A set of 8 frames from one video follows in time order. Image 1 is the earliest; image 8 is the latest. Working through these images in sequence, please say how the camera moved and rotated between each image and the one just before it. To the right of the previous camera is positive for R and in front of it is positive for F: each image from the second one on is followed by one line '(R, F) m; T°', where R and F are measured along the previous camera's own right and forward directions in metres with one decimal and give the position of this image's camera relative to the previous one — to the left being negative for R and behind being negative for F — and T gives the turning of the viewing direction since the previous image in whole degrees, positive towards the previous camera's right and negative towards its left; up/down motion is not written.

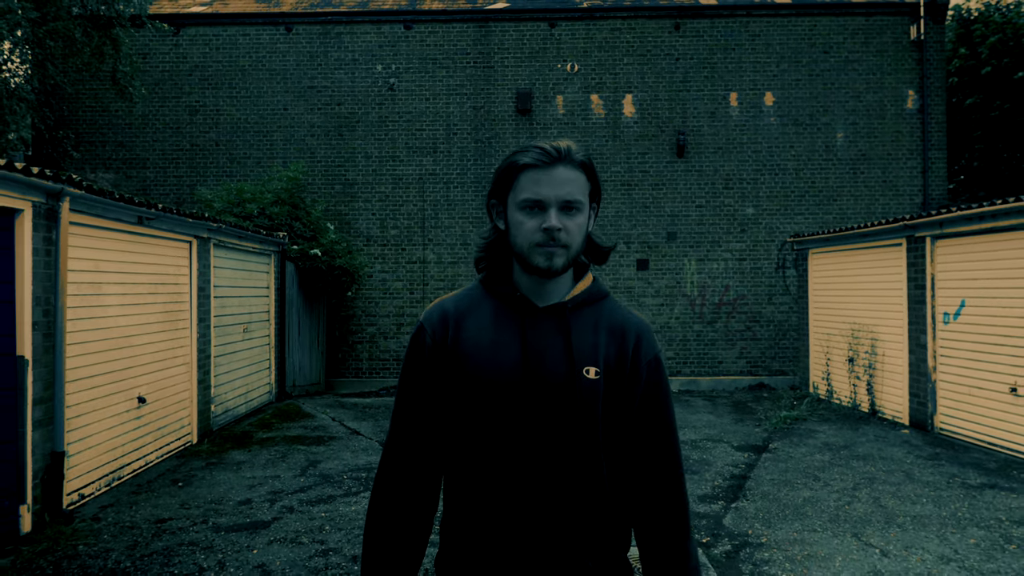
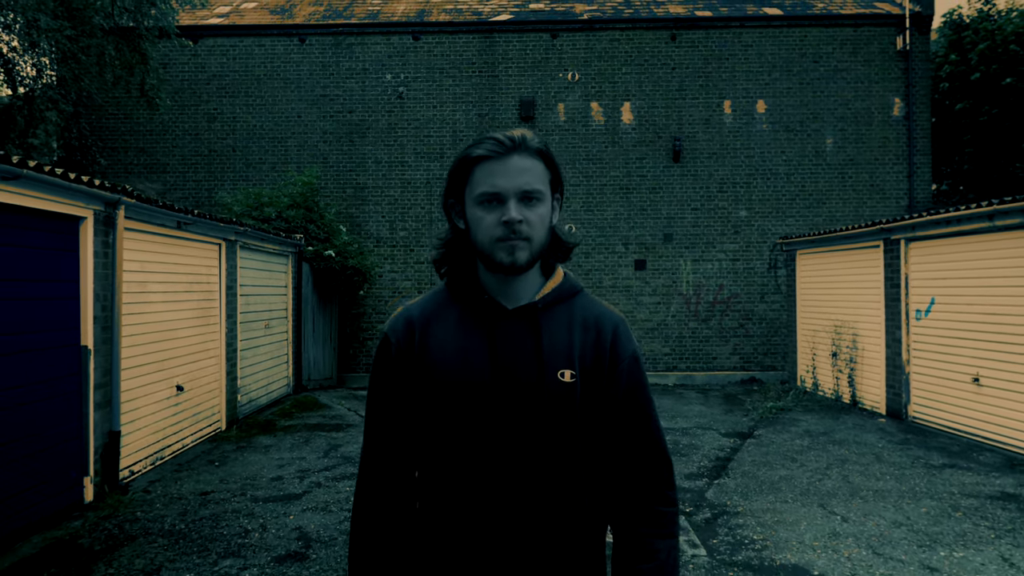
(0.0, -0.6) m; 0°
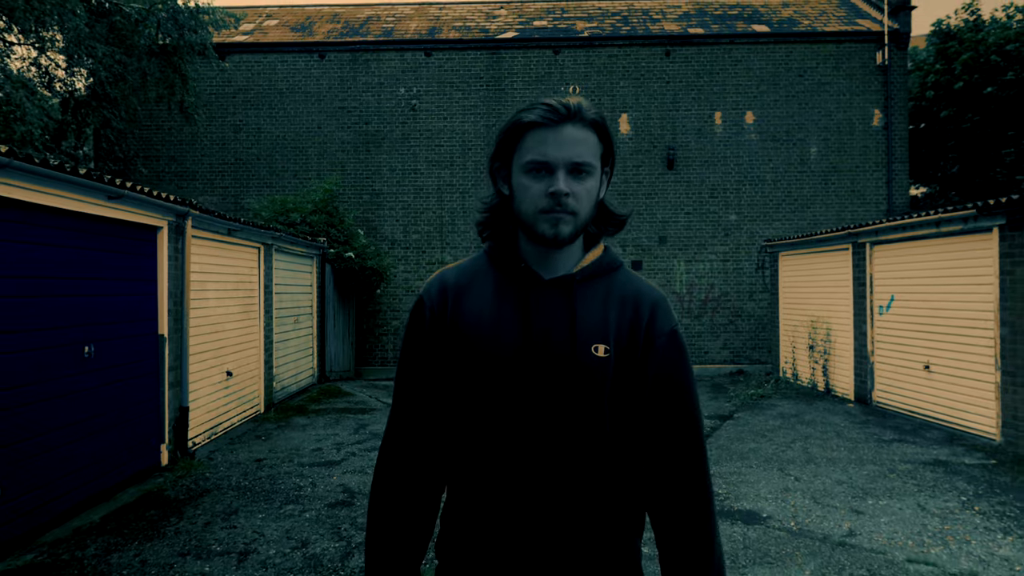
(0.0, -0.9) m; 0°
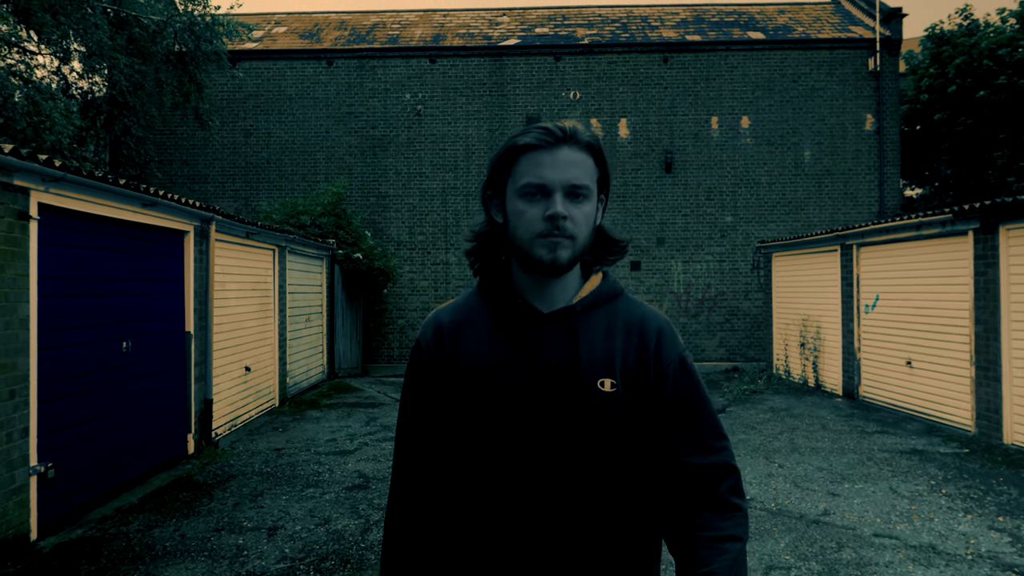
(0.0, -0.4) m; 0°
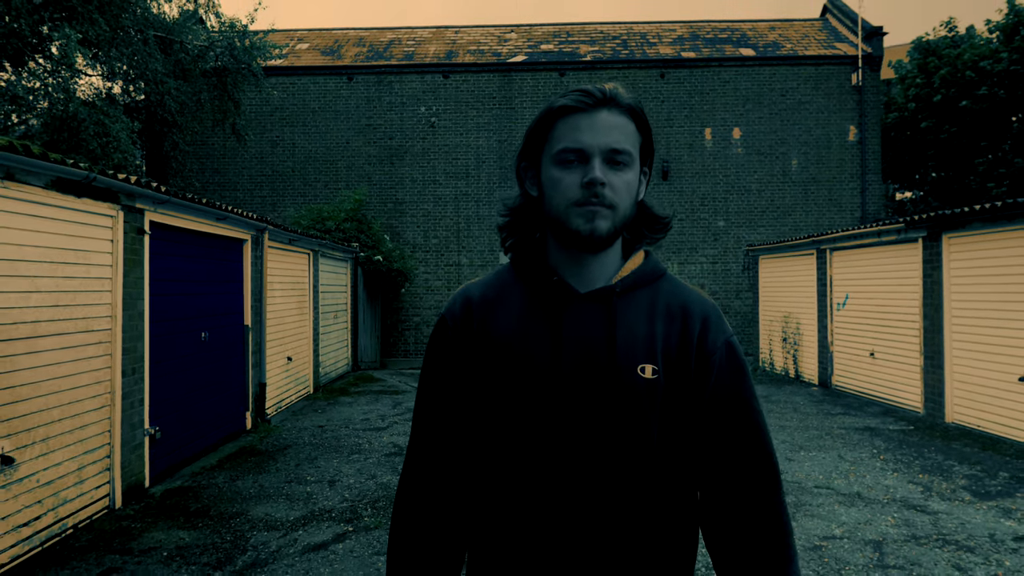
(-0.1, -1.0) m; -1°
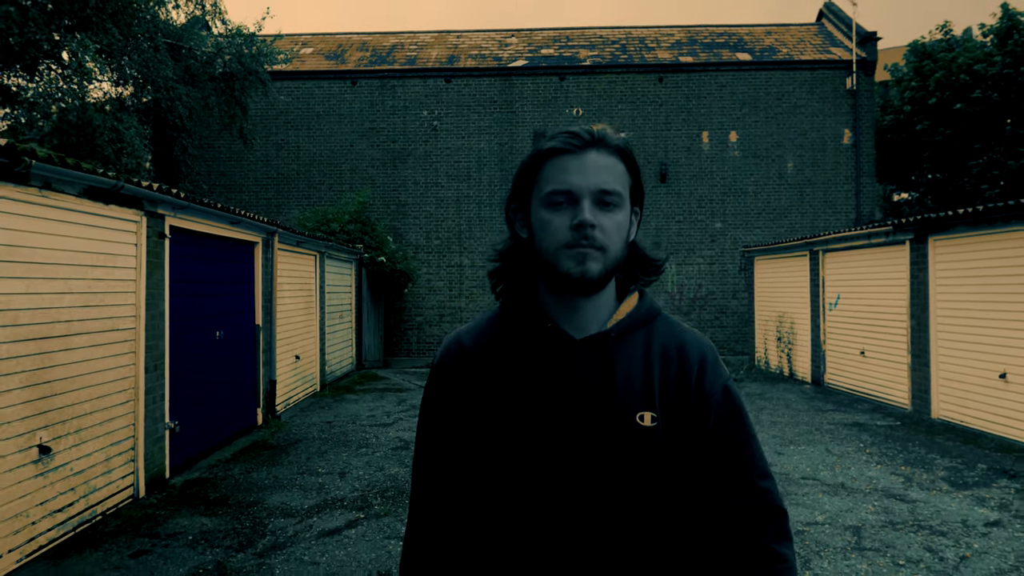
(0.0, -0.3) m; 0°
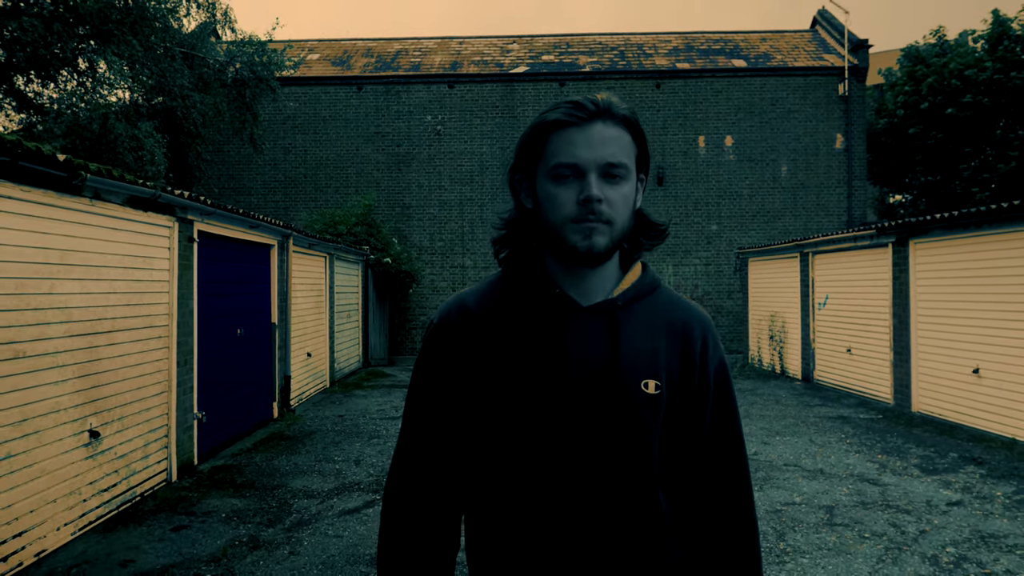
(0.0, -0.4) m; 0°
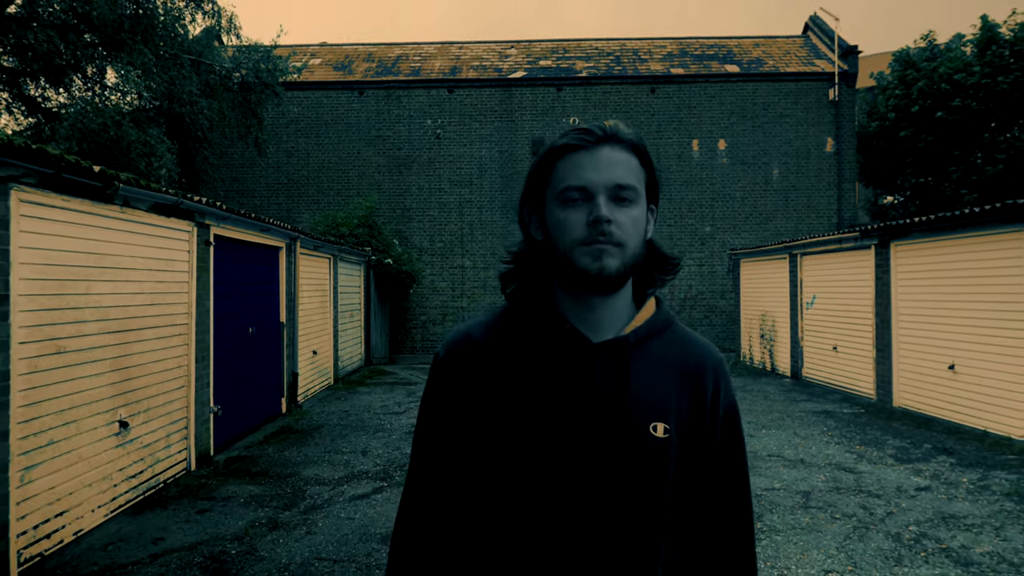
(0.0, -0.3) m; 0°
